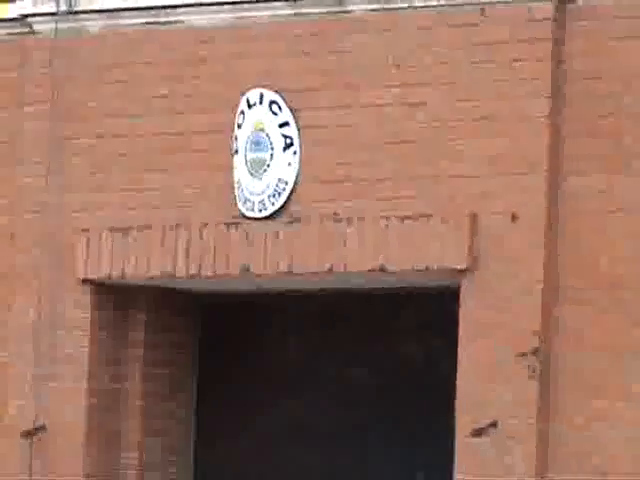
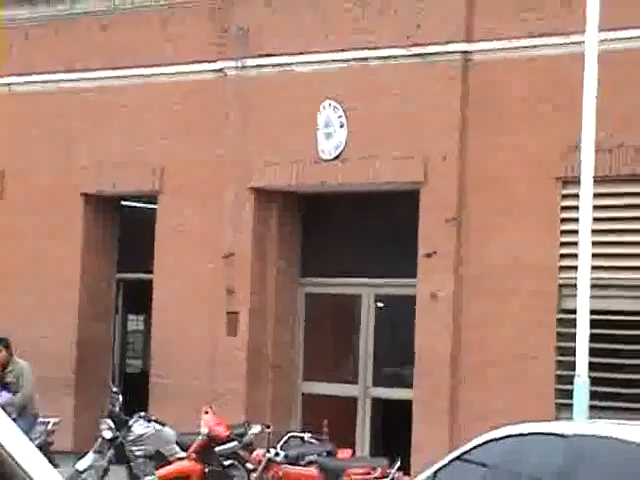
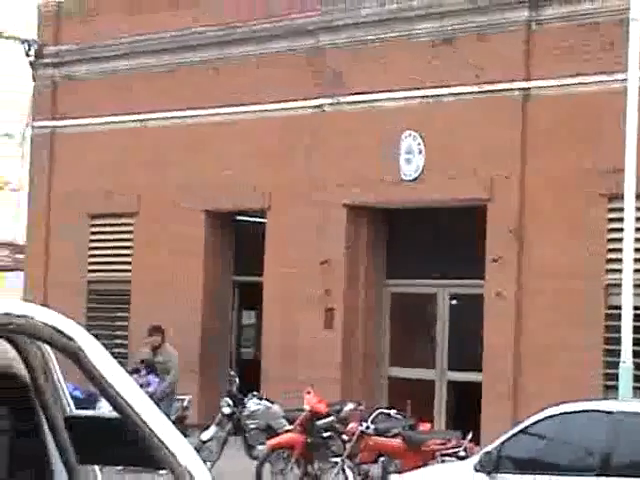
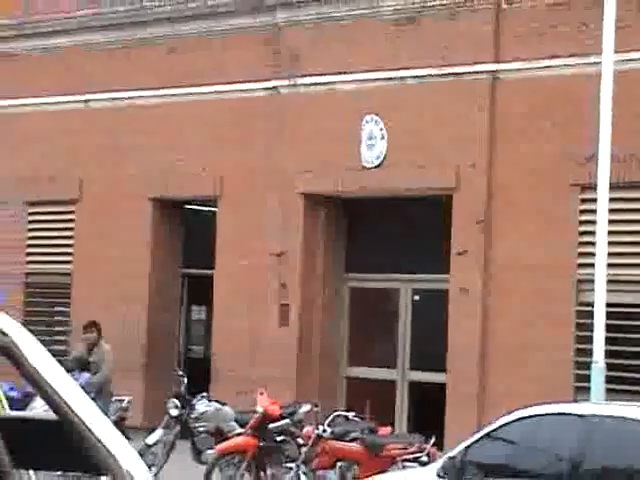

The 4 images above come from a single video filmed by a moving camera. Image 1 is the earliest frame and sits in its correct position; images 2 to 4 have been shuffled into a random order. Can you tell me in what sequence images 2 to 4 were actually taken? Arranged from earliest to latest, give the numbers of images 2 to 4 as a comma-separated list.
2, 4, 3
